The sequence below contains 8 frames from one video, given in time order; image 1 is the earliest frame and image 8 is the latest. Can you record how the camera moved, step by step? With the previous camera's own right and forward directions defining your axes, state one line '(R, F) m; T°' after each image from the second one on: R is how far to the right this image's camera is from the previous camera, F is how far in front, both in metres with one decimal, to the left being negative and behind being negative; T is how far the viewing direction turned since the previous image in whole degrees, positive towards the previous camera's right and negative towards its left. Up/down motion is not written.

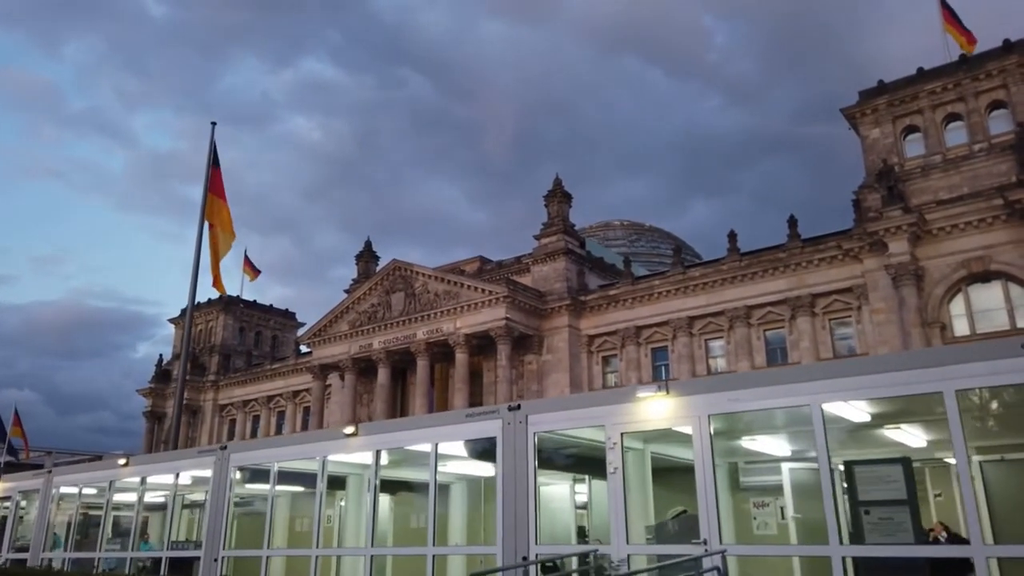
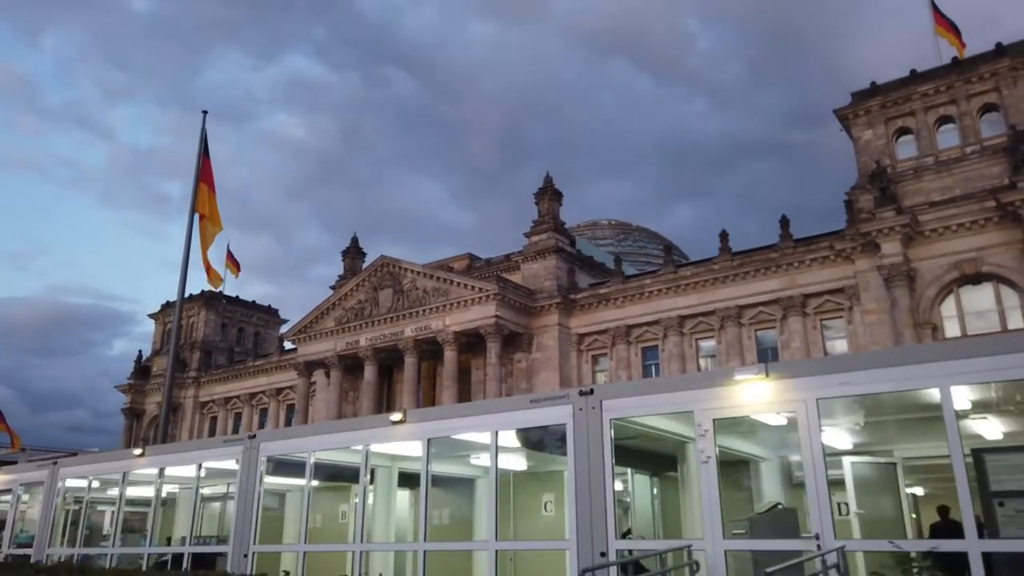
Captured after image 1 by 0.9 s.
(-0.5, +0.3) m; +1°
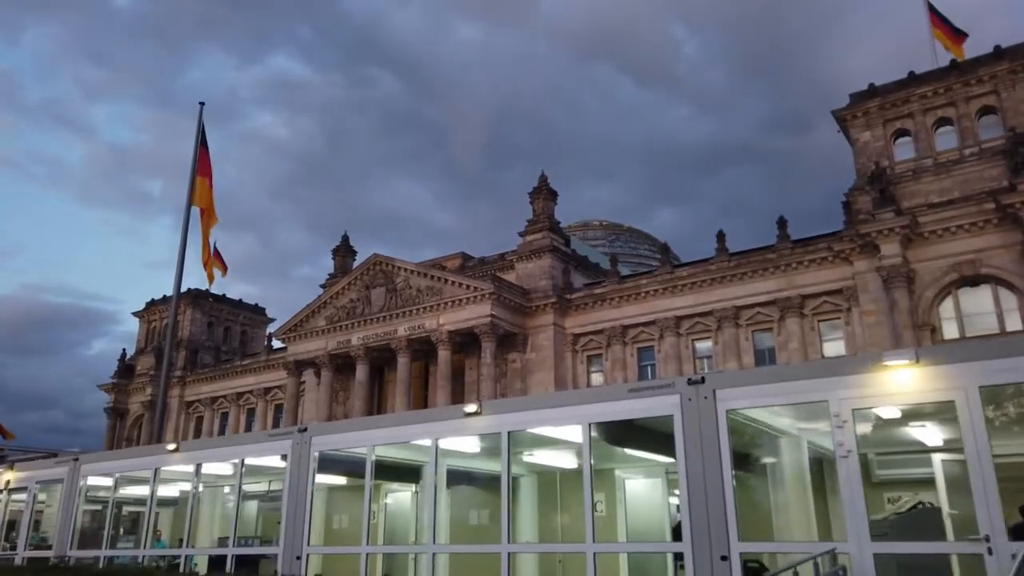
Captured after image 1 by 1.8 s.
(-0.6, +0.4) m; +1°
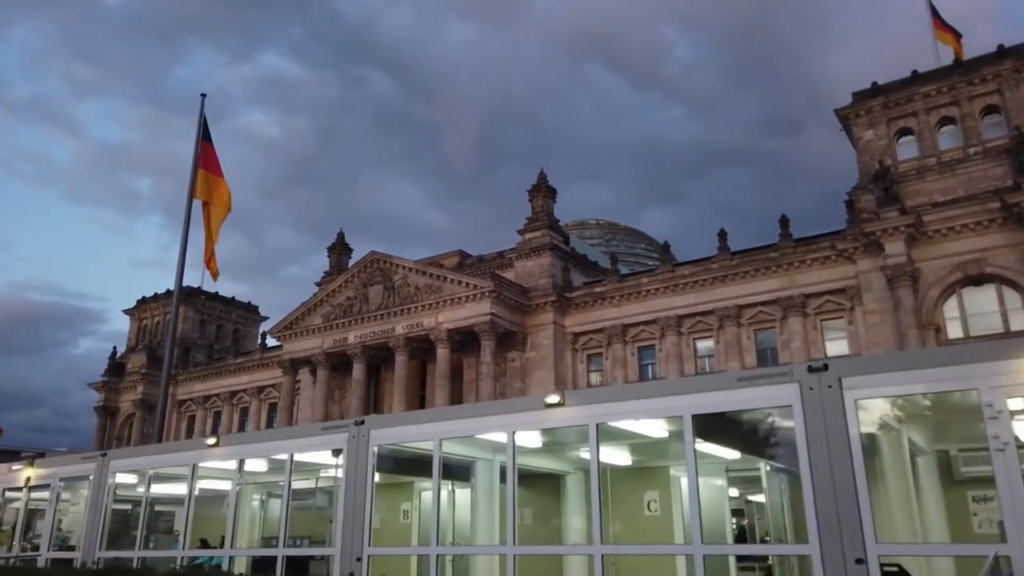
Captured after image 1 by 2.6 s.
(-0.6, +0.4) m; +1°
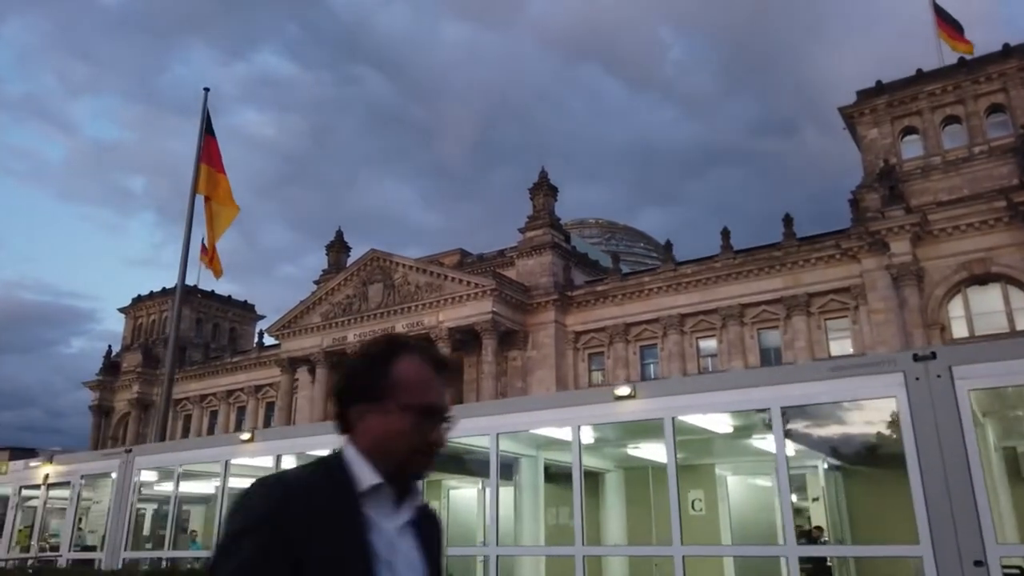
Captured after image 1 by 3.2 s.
(-0.4, +0.3) m; 0°
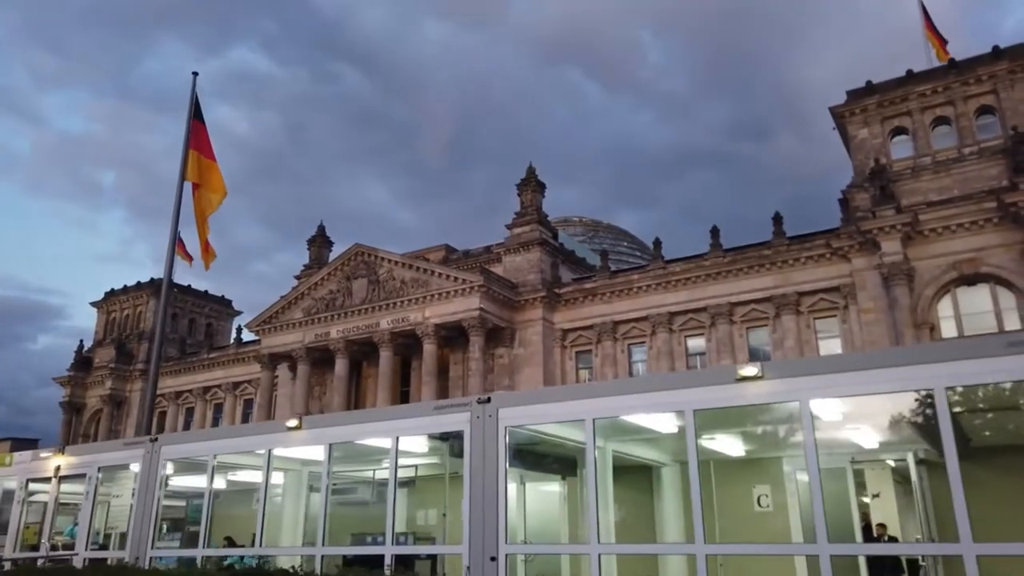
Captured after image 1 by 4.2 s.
(-0.7, +0.5) m; +2°
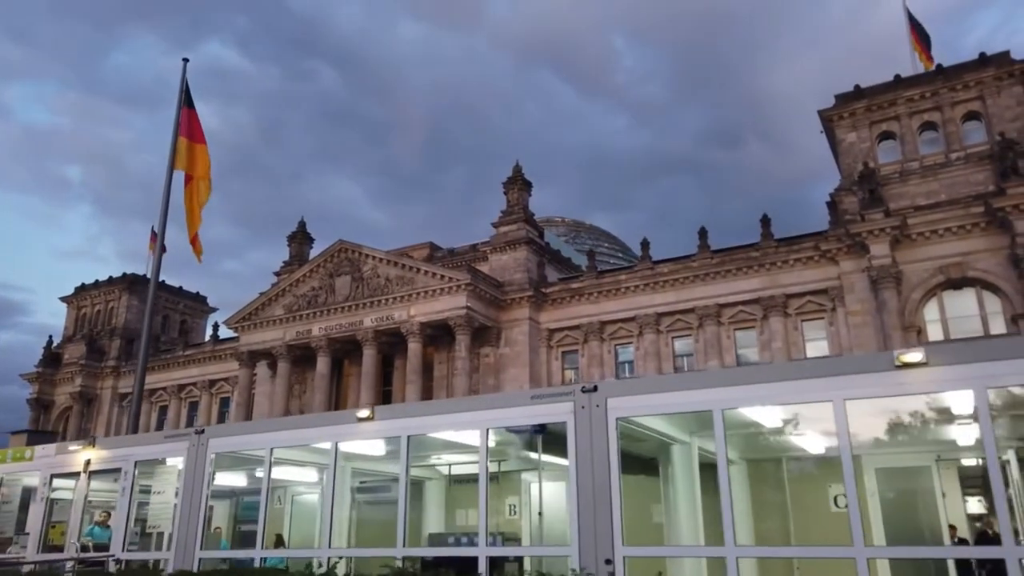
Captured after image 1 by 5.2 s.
(-0.7, +0.4) m; +2°
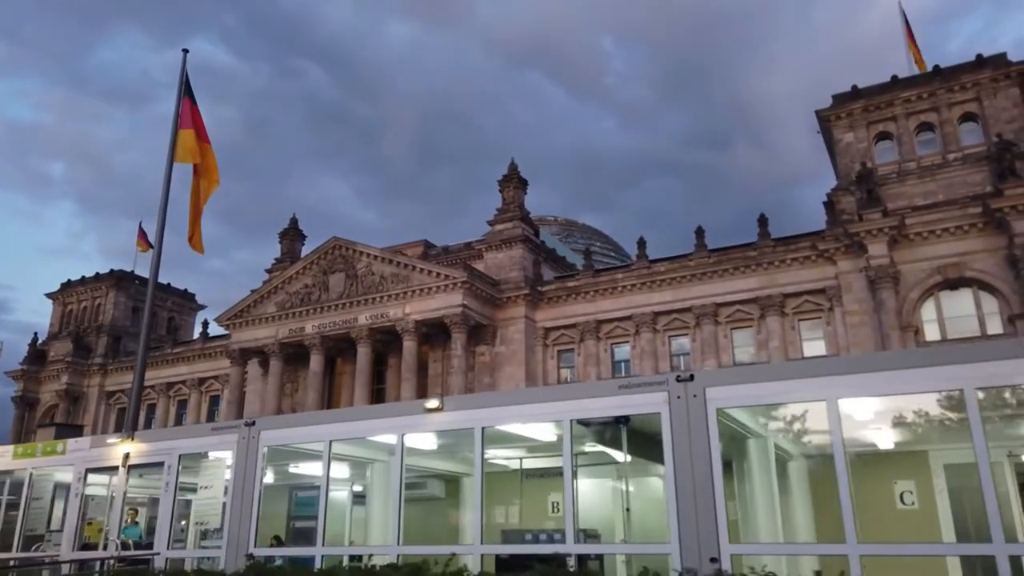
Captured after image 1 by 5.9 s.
(-0.5, +0.2) m; +1°
